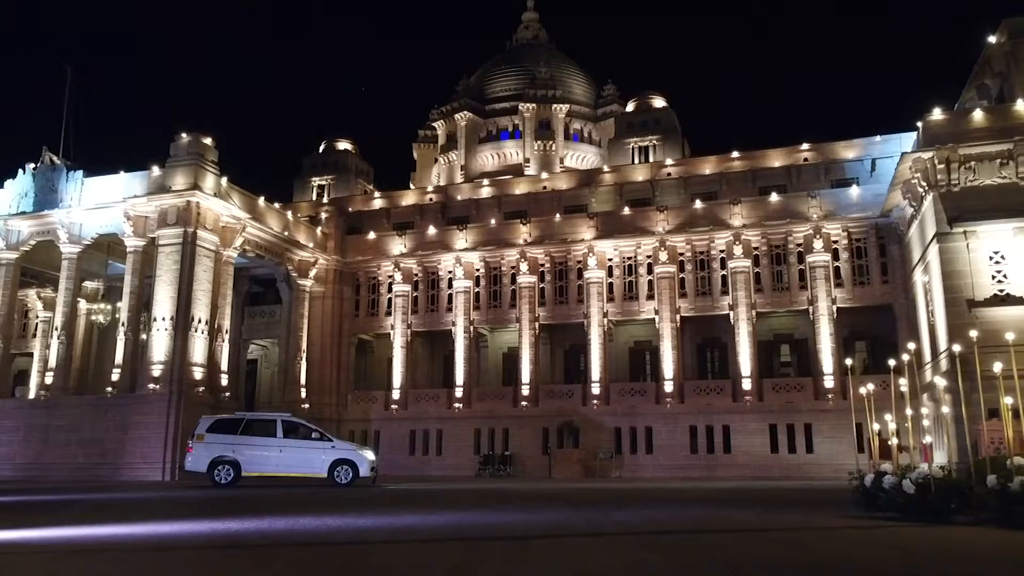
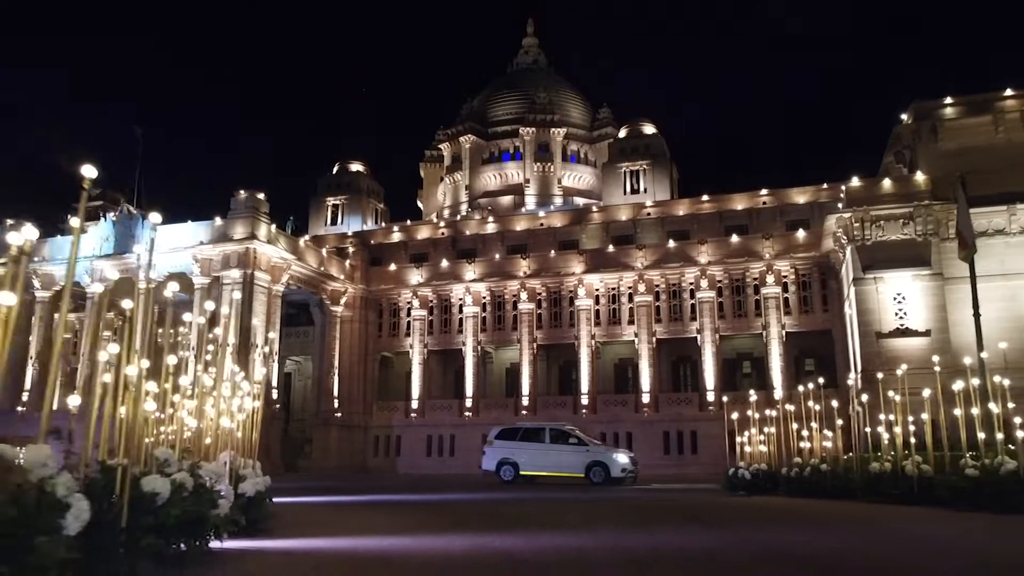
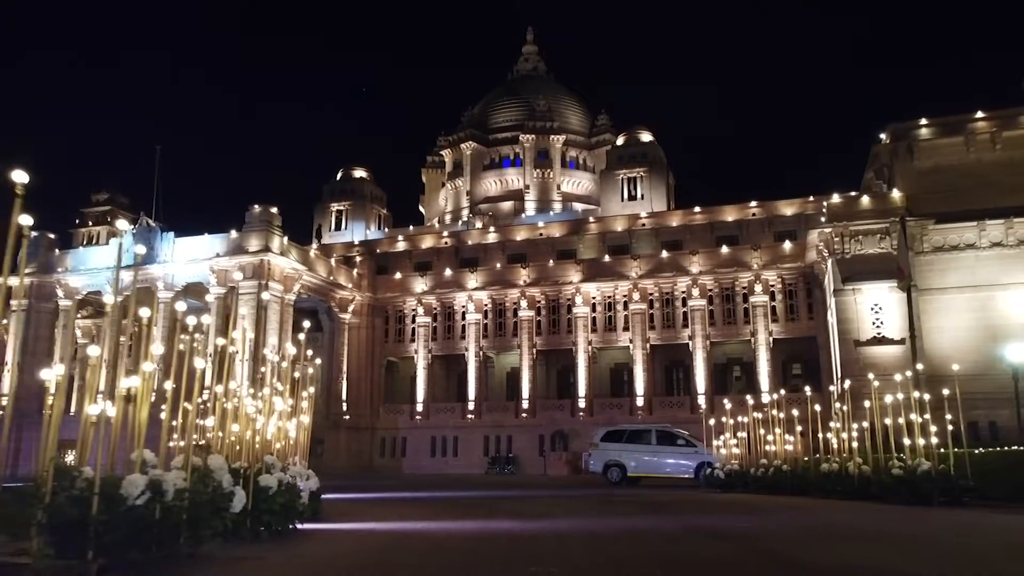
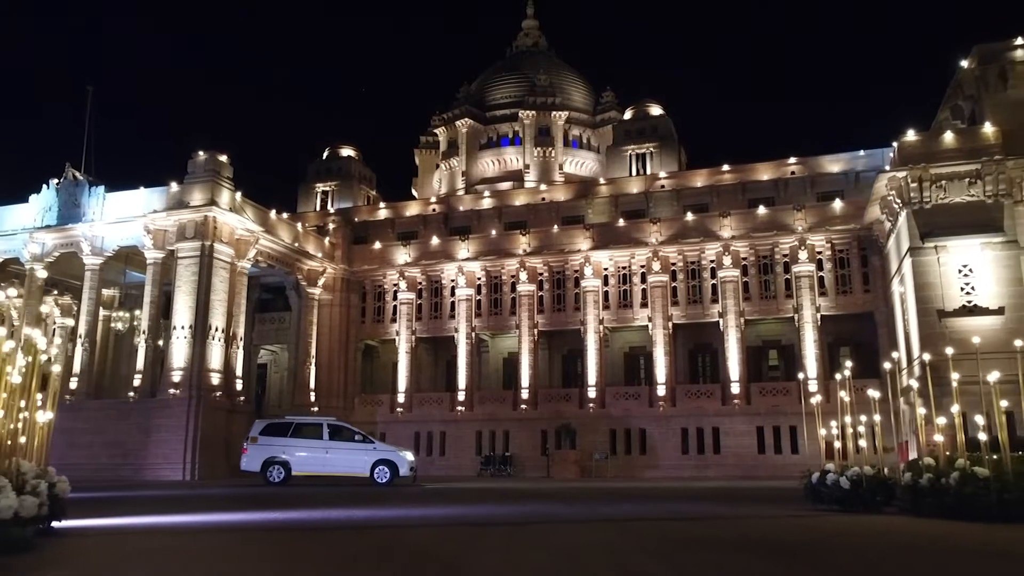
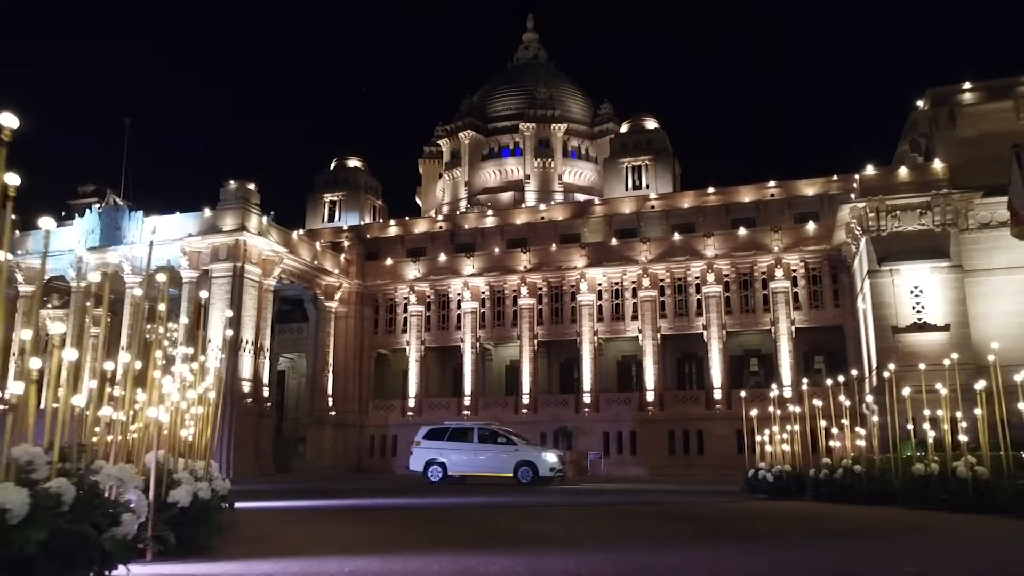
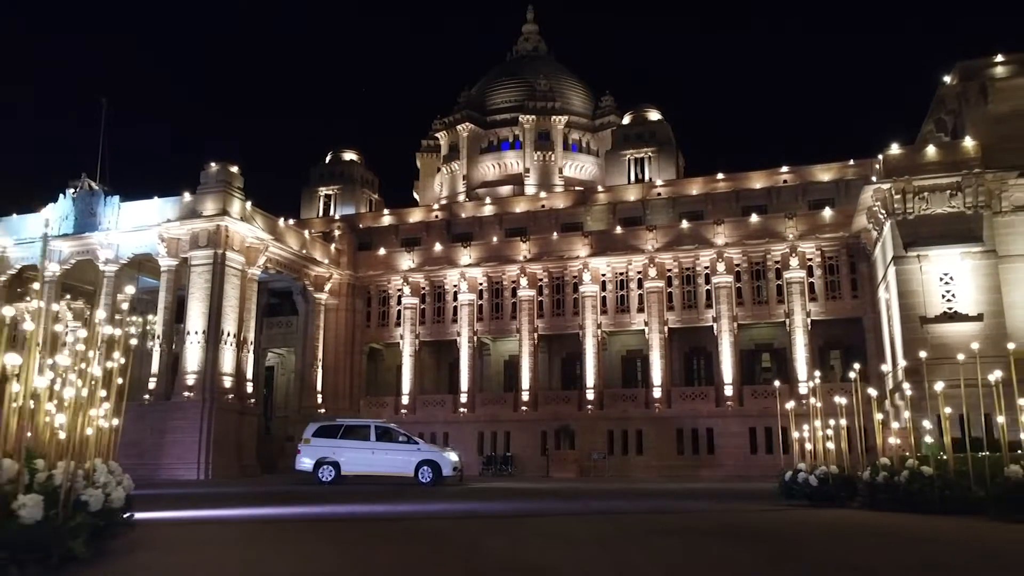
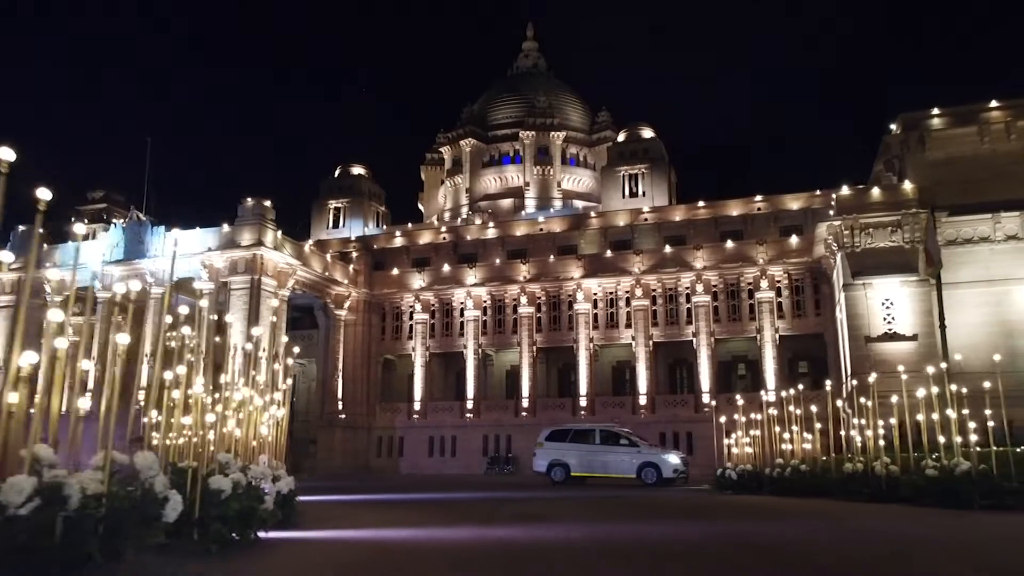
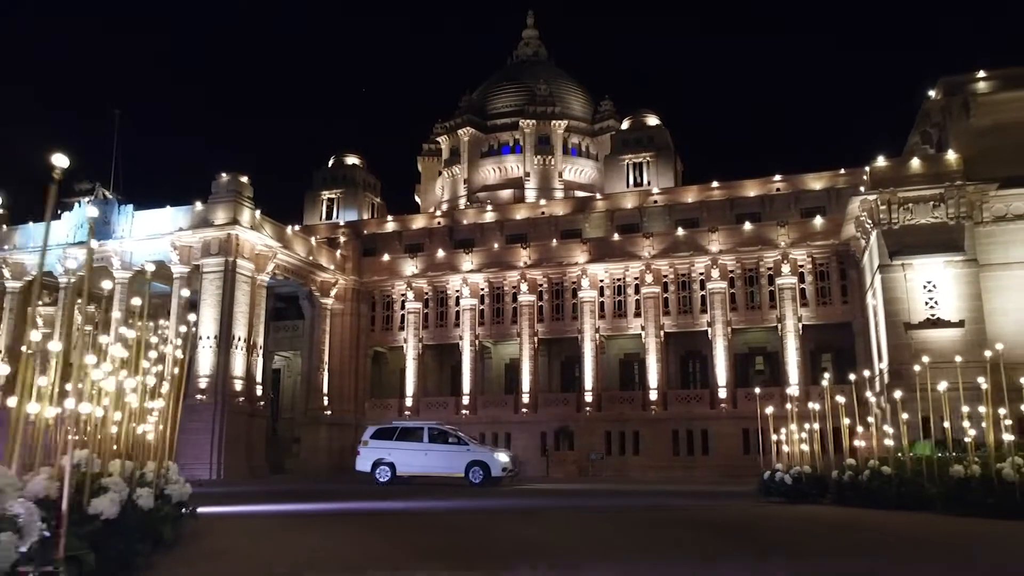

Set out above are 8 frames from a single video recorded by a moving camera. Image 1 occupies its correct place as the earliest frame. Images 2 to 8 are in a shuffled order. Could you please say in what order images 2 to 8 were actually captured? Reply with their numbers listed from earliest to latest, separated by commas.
4, 6, 8, 5, 2, 7, 3
